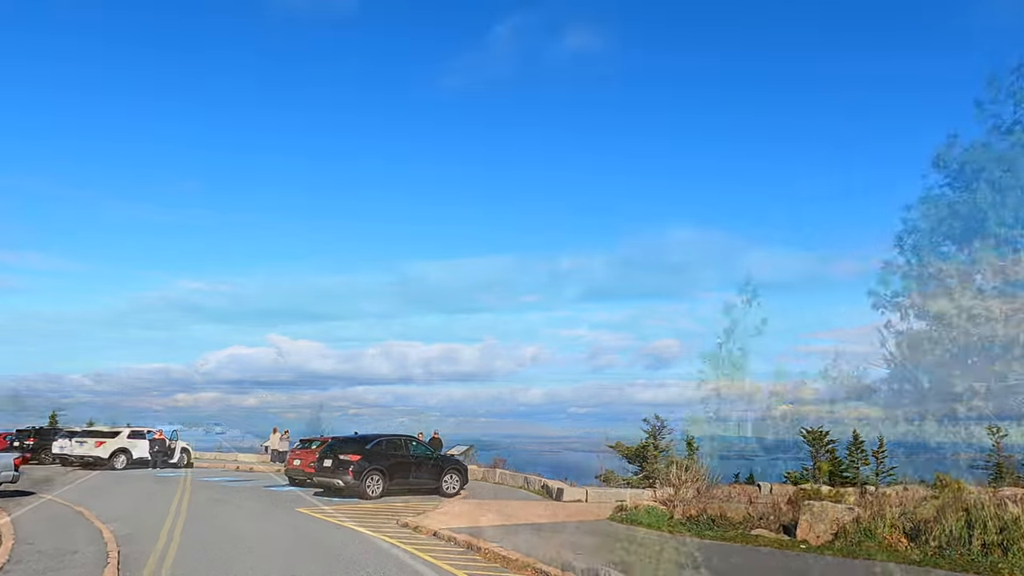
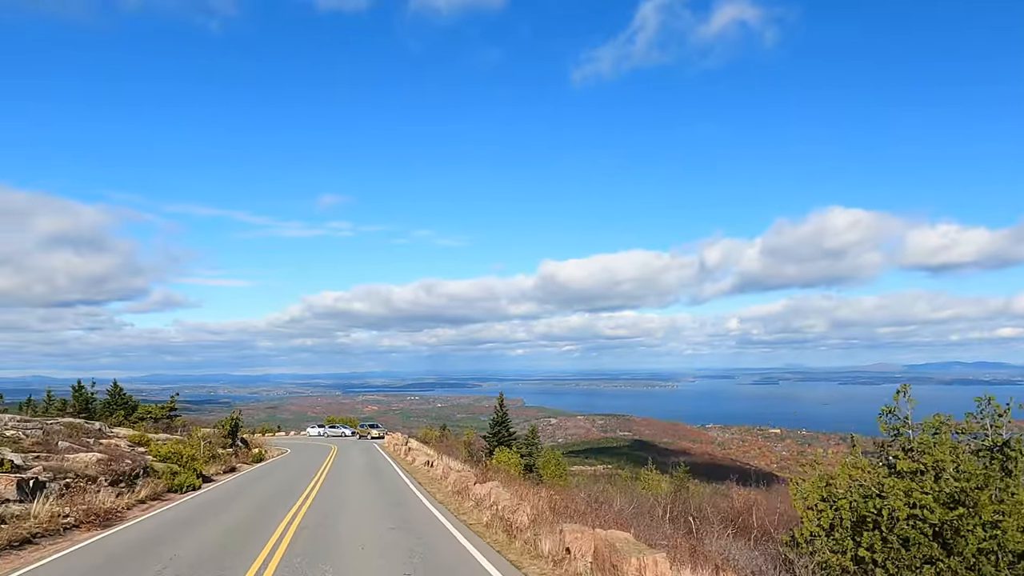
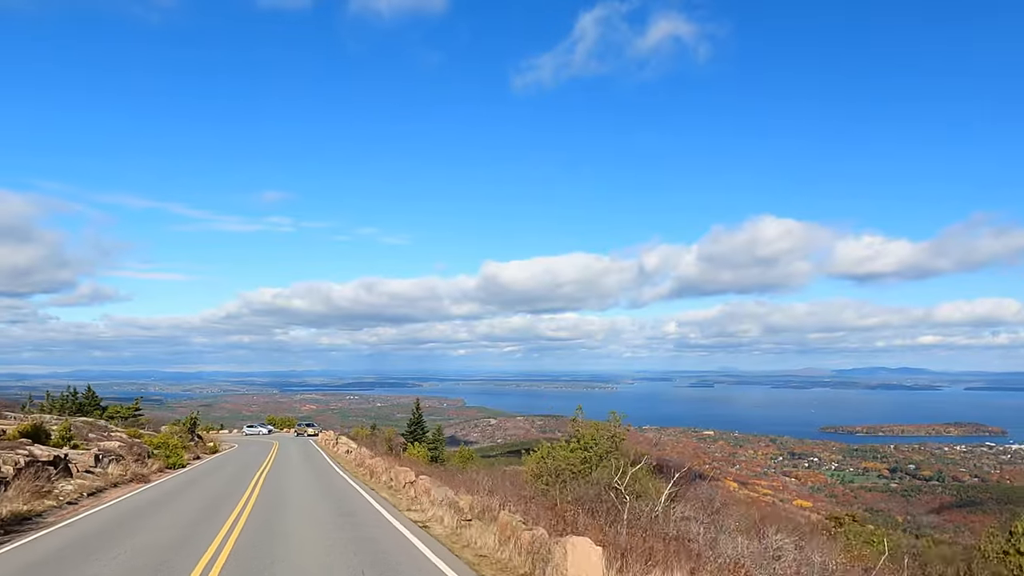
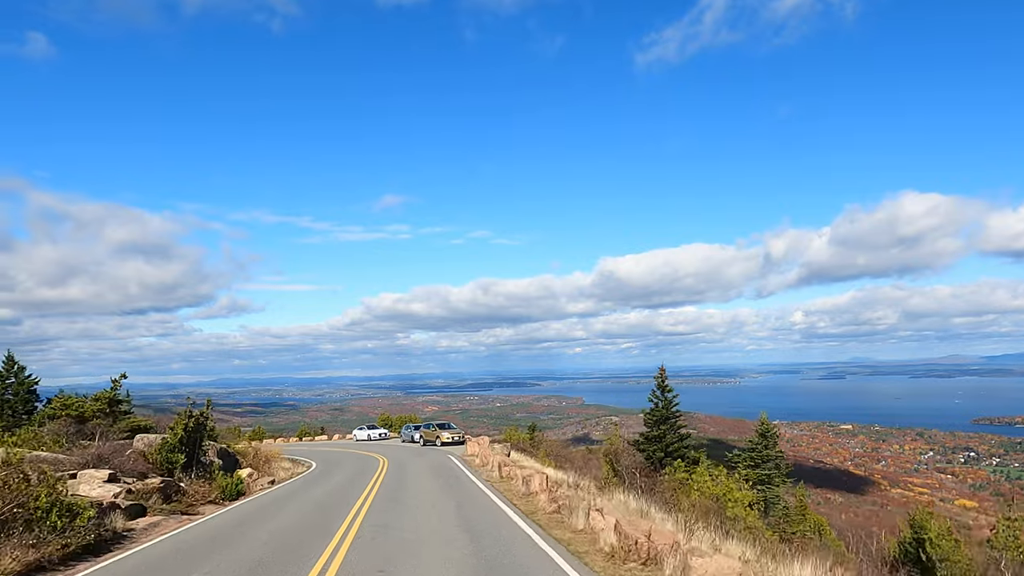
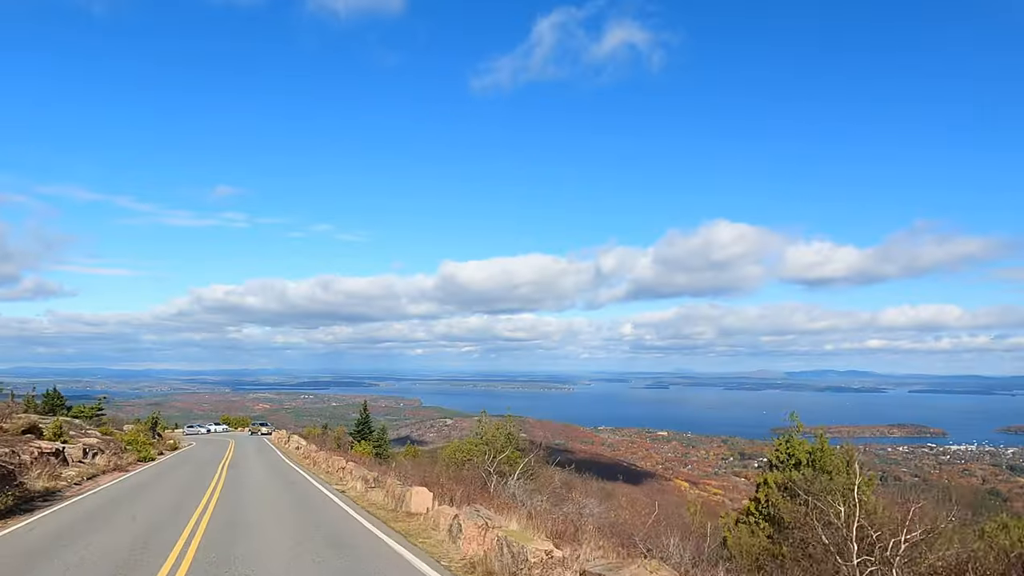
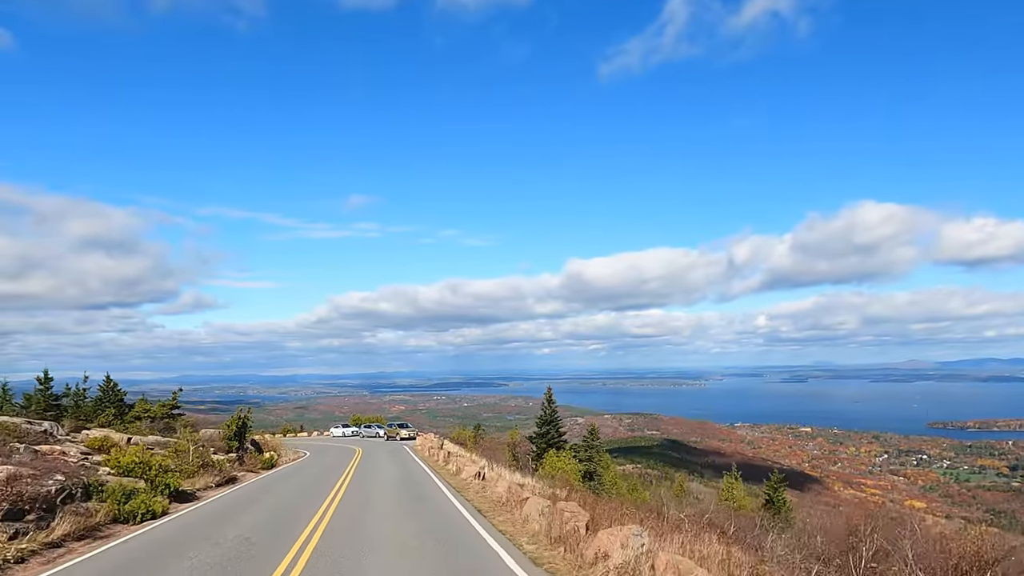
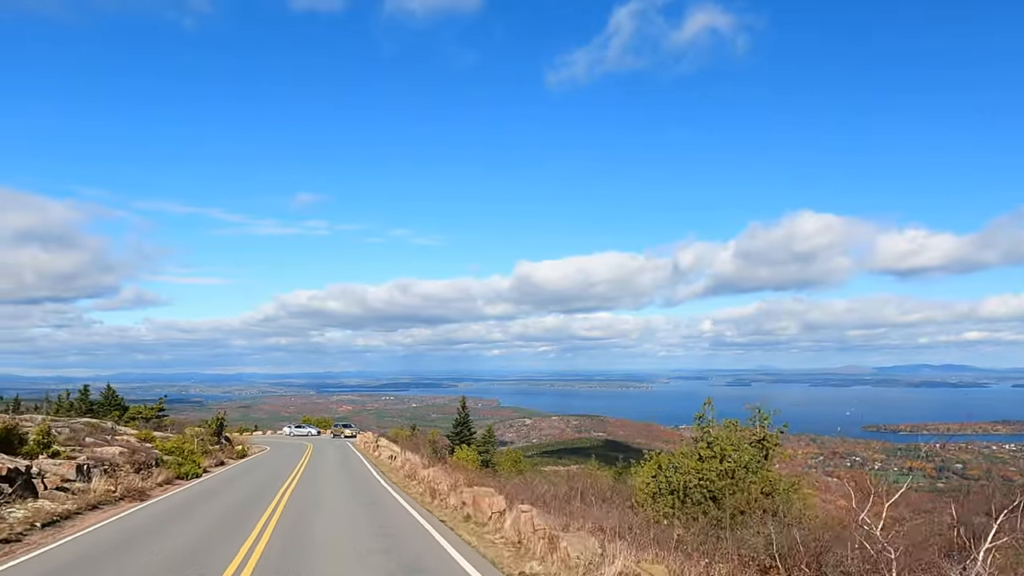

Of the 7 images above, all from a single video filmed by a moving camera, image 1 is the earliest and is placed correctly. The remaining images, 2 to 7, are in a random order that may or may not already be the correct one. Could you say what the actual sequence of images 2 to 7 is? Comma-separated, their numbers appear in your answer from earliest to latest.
5, 3, 7, 2, 6, 4
